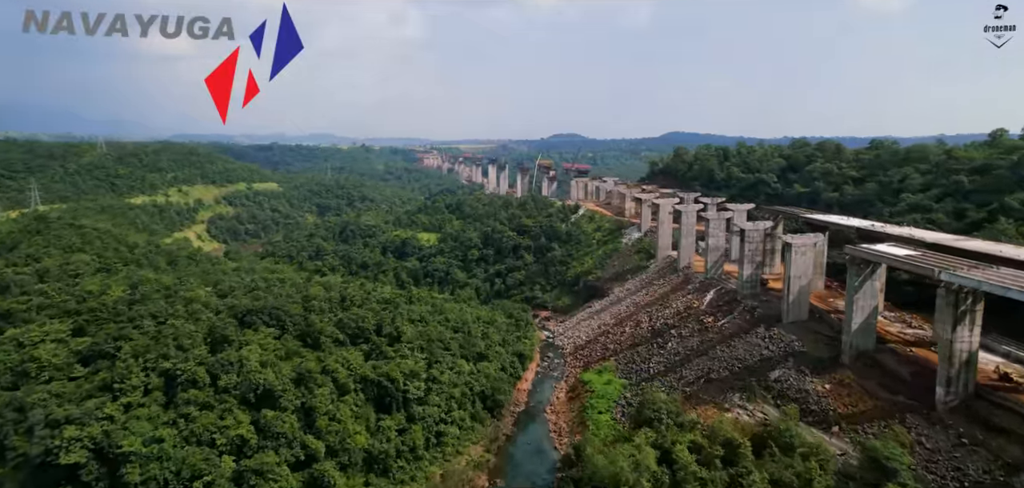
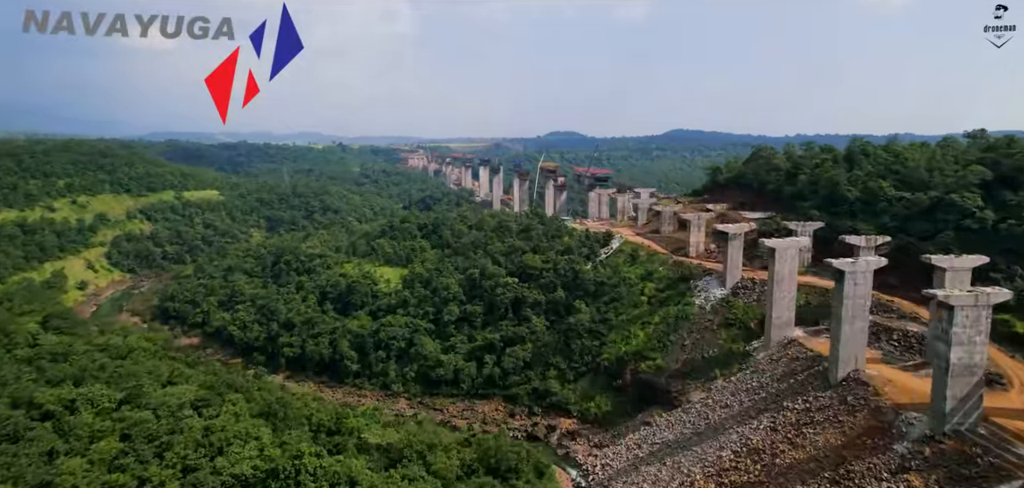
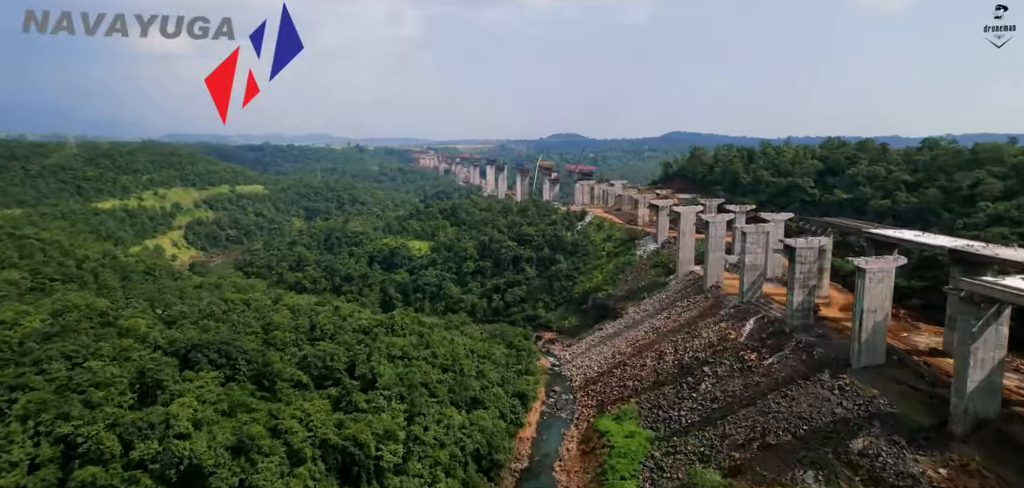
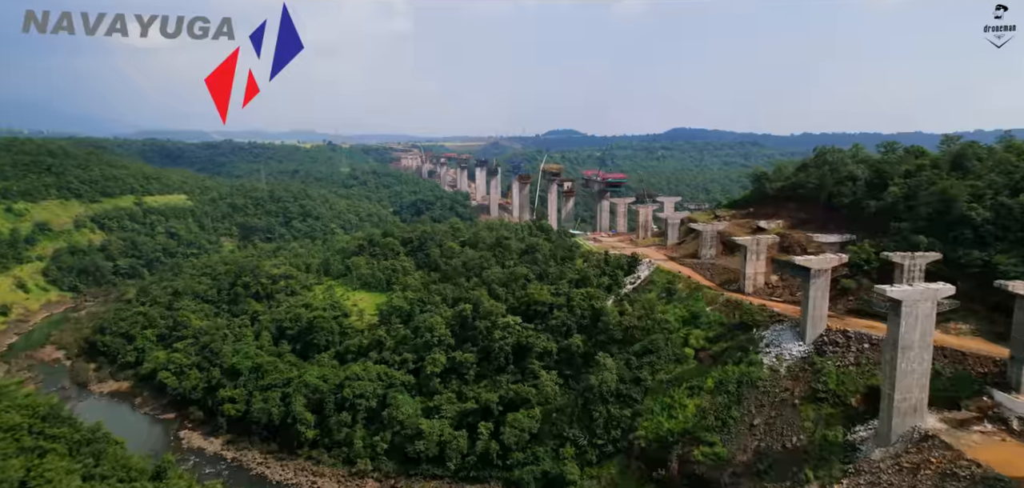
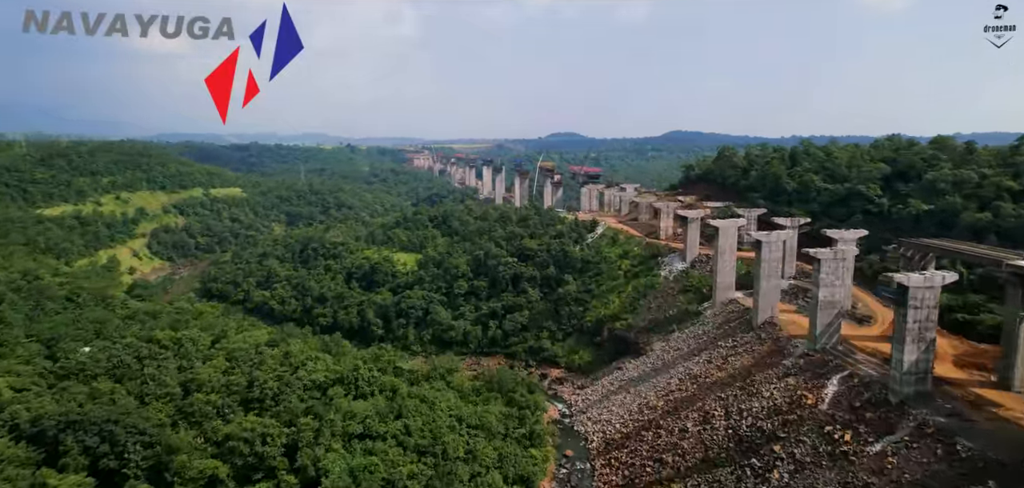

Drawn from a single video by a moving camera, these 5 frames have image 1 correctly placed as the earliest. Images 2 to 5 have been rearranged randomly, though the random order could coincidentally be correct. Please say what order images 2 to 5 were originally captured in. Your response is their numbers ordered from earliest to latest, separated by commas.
3, 5, 2, 4
